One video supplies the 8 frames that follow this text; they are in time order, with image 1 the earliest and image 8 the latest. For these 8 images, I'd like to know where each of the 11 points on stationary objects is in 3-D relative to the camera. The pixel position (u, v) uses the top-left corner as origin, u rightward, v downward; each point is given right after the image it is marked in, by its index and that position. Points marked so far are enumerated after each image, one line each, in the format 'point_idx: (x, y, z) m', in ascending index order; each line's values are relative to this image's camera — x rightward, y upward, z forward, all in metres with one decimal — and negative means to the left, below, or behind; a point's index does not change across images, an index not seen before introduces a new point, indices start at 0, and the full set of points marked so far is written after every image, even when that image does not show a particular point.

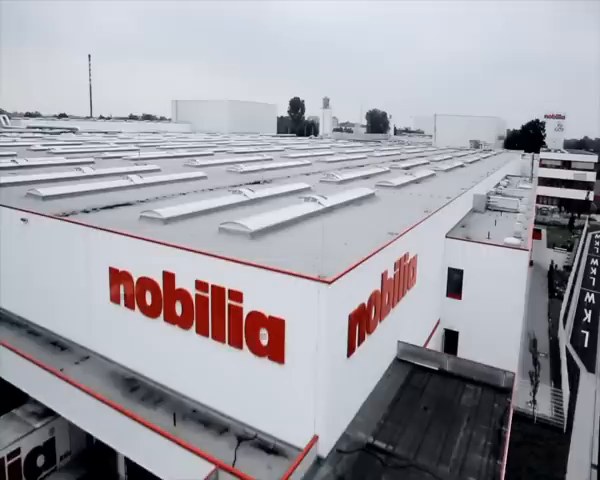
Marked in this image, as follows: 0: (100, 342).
0: (-4.3, -2.2, +9.4) m
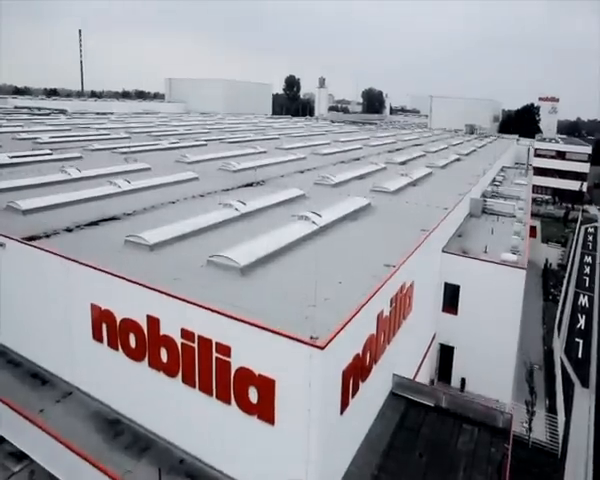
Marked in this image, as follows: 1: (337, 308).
0: (-4.5, -2.8, +9.1) m
1: (+0.6, -1.1, +7.2) m
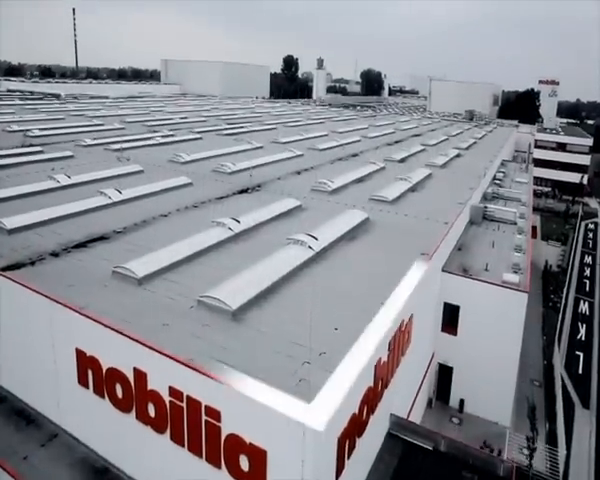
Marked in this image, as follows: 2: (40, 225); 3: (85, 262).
0: (-4.6, -3.6, +8.7) m
1: (+0.5, -1.9, +6.9) m
2: (-7.9, +0.5, +13.5) m
3: (-5.3, -0.5, +11.0) m
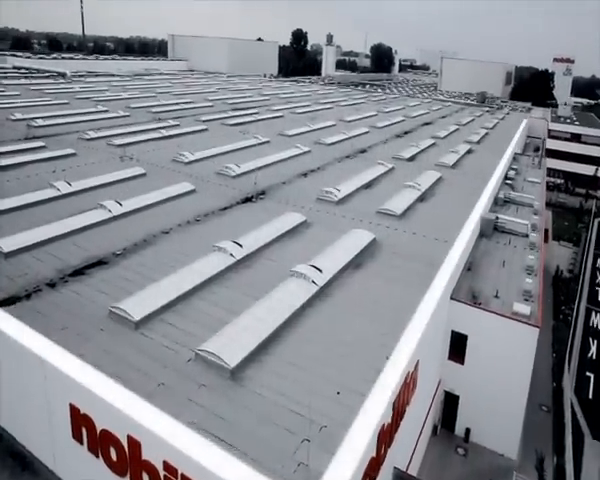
0: (-4.5, -4.5, +8.6) m
1: (+0.5, -2.9, +6.5) m
2: (-7.8, -0.2, +13.2) m
3: (-5.3, -1.3, +10.7) m
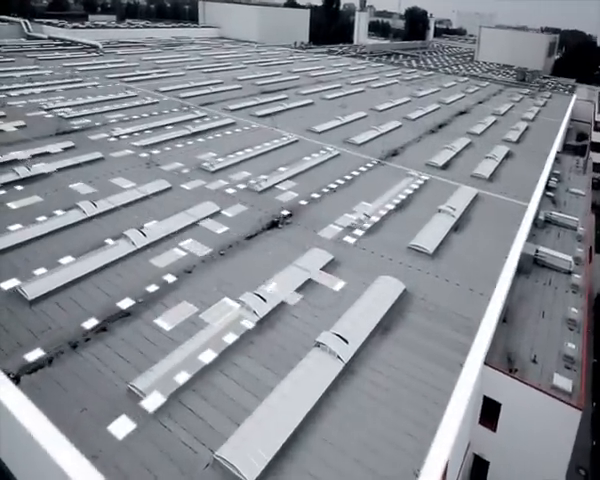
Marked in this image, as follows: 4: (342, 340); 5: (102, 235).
0: (-4.2, -6.1, +8.6) m
1: (+0.8, -4.9, +6.1) m
2: (-7.0, -1.5, +13.0) m
3: (-4.7, -2.8, +10.5) m
4: (+1.0, -2.4, +10.7) m
5: (-7.3, +0.2, +16.4) m
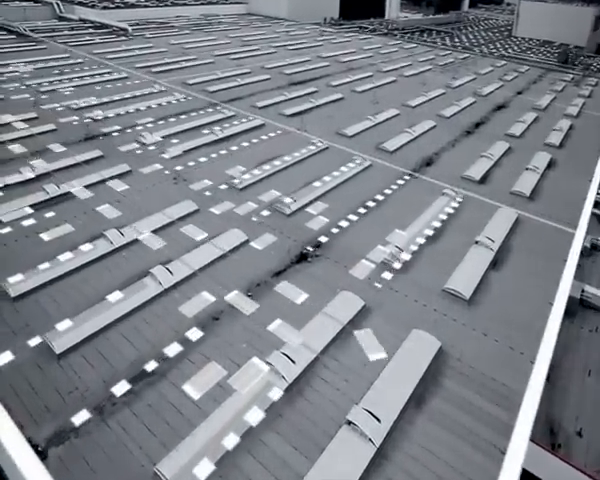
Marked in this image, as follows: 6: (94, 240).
0: (-3.6, -7.8, +8.6) m
1: (+1.2, -6.8, +5.8) m
2: (-6.2, -3.0, +13.0) m
3: (-4.0, -4.5, +10.3) m
4: (+1.7, -4.1, +10.2) m
5: (-6.3, -1.1, +16.3) m
6: (-7.7, +0.1, +17.9) m
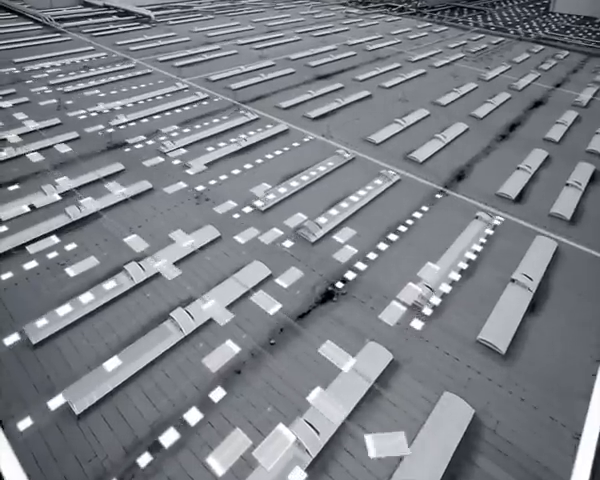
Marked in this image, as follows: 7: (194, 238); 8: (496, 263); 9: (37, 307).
0: (-3.2, -9.6, +8.4) m
1: (+1.5, -8.7, +5.3) m
2: (-5.5, -4.6, +12.8) m
3: (-3.5, -6.2, +10.1) m
4: (+2.2, -5.8, +9.6) m
5: (-5.4, -2.6, +16.0) m
6: (-6.7, -1.3, +17.7) m
7: (-4.8, -0.1, +20.0) m
8: (+8.1, -1.0, +18.7) m
9: (-9.5, -2.4, +16.1) m
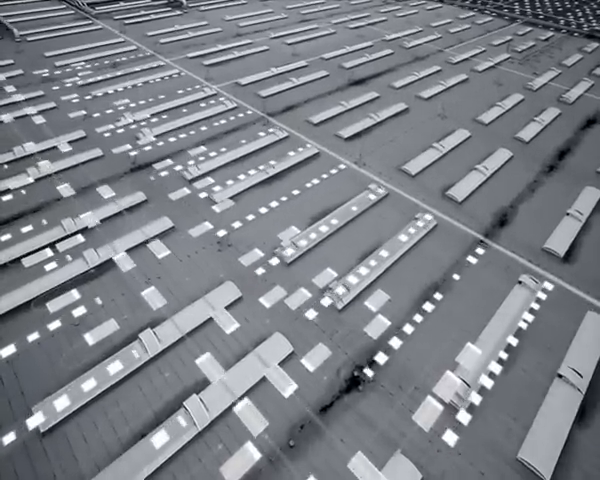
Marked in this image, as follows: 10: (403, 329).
0: (-3.1, -12.7, +7.8) m
1: (+1.4, -12.1, +4.4) m
2: (-4.9, -7.5, +12.1) m
3: (-3.2, -9.2, +9.4) m
4: (+2.5, -9.1, +8.6) m
5: (-4.6, -5.3, +15.3) m
6: (-5.8, -4.0, +17.0) m
7: (-3.7, -2.7, +19.2) m
8: (+9.1, -4.1, +17.0) m
9: (-8.7, -5.0, +15.6) m
10: (+4.0, -3.6, +18.0) m
